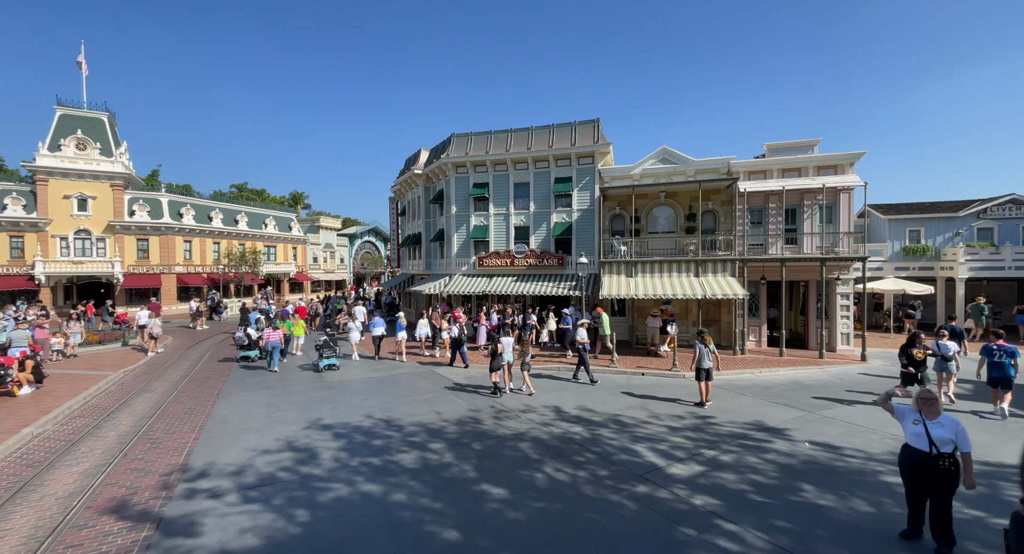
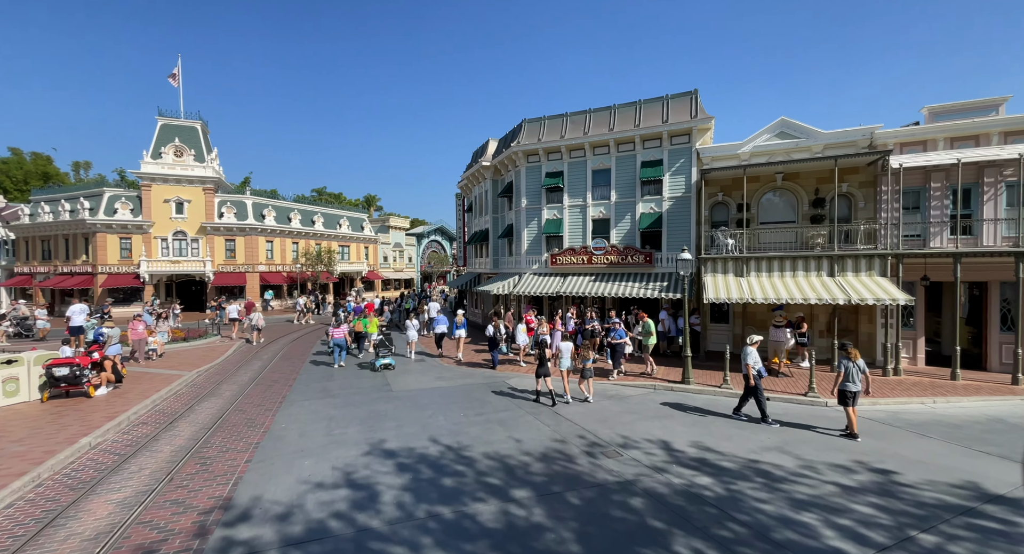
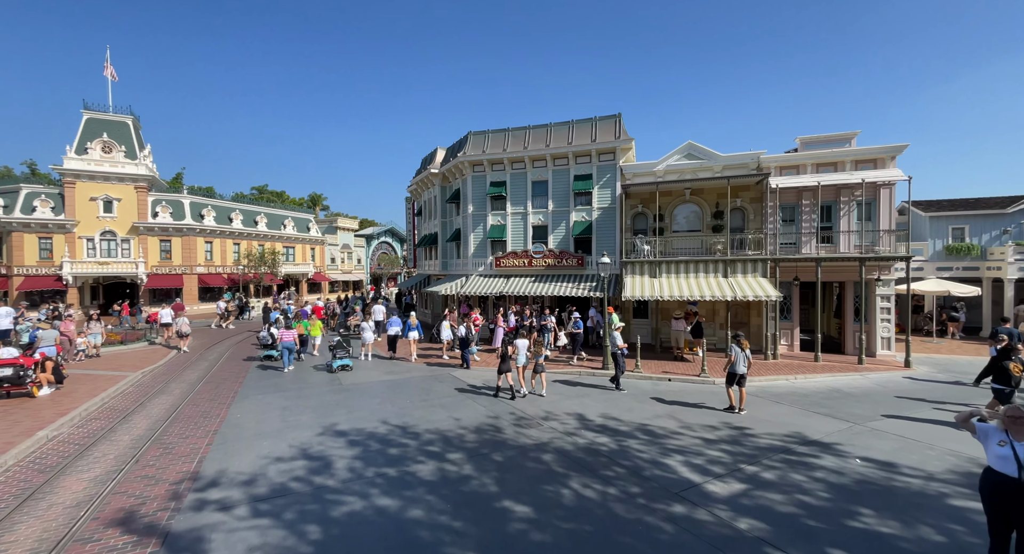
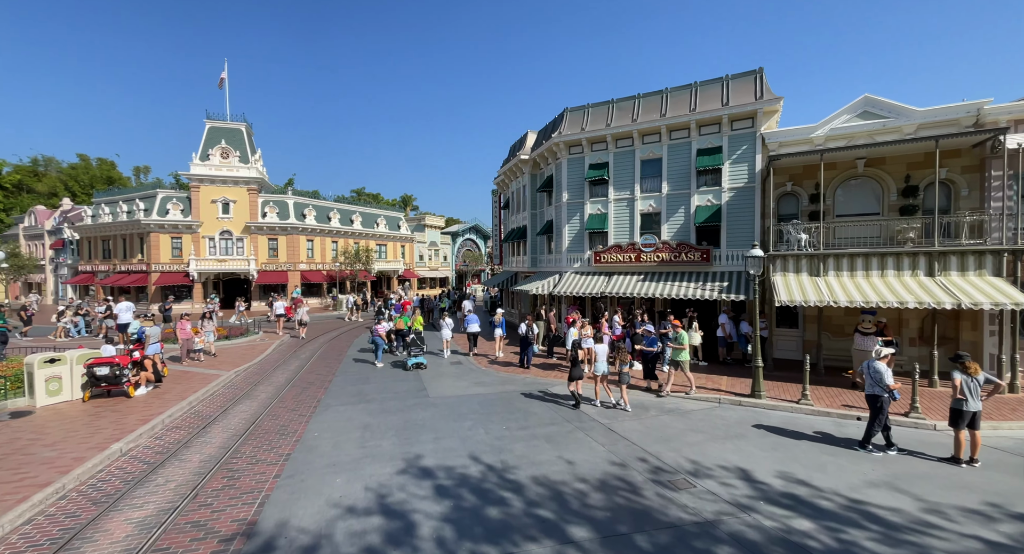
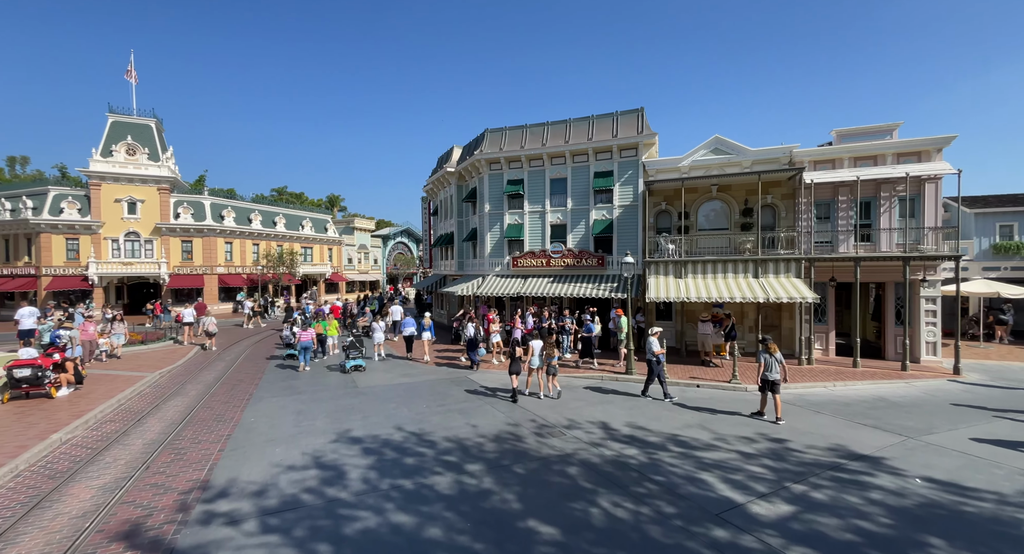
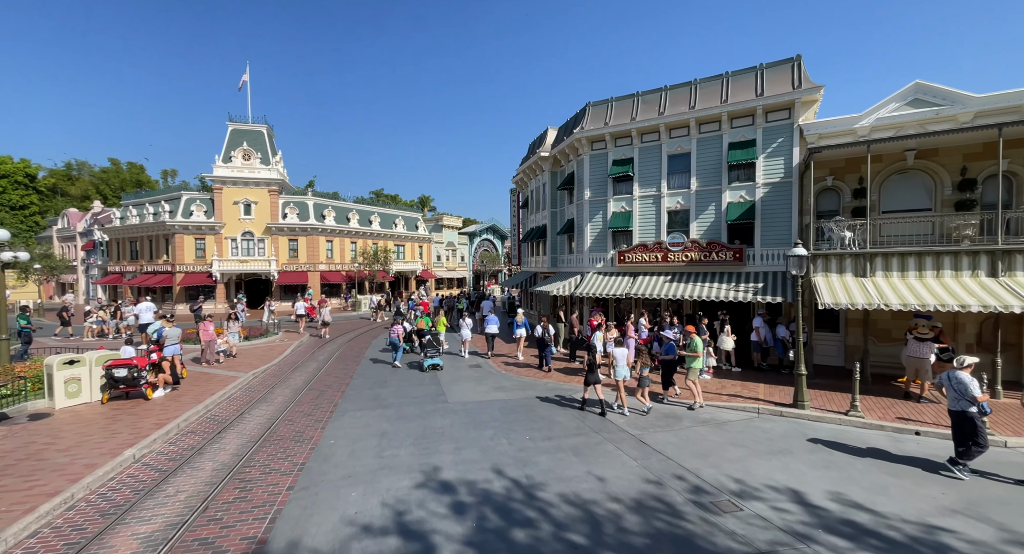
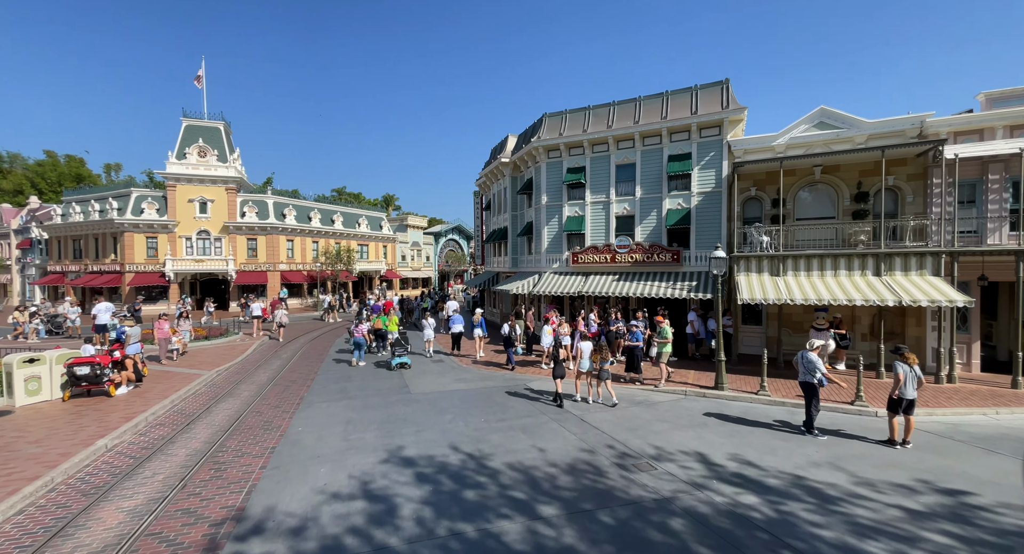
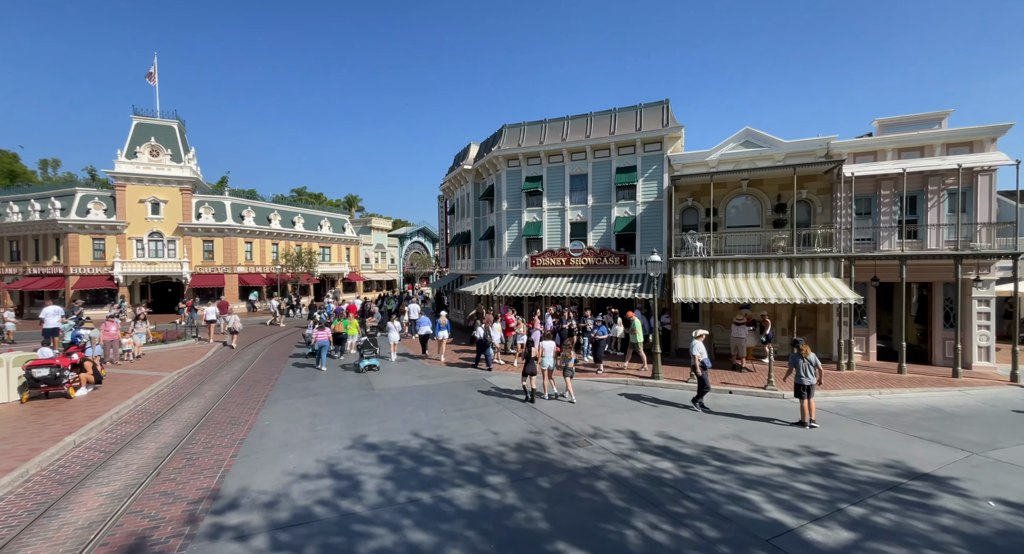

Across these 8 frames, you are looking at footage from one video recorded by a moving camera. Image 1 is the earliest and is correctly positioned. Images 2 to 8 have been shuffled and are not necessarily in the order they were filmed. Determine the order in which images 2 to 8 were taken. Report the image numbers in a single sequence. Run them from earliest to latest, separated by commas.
3, 5, 8, 2, 7, 4, 6
